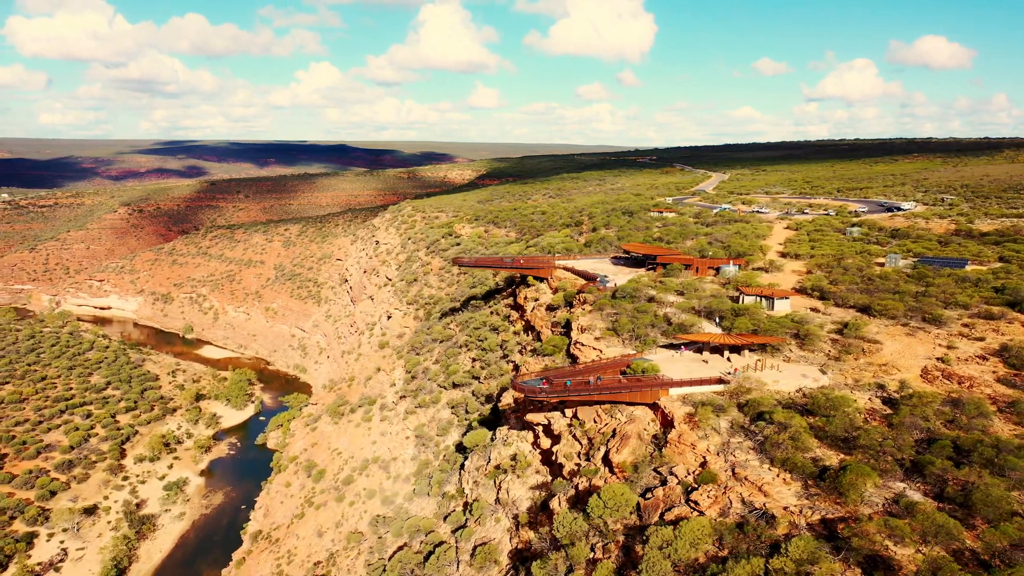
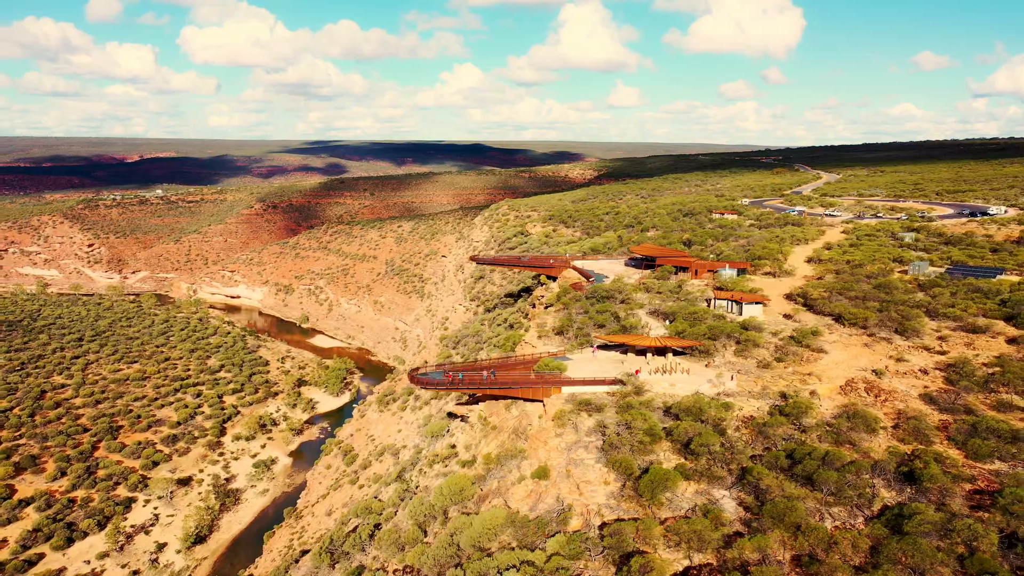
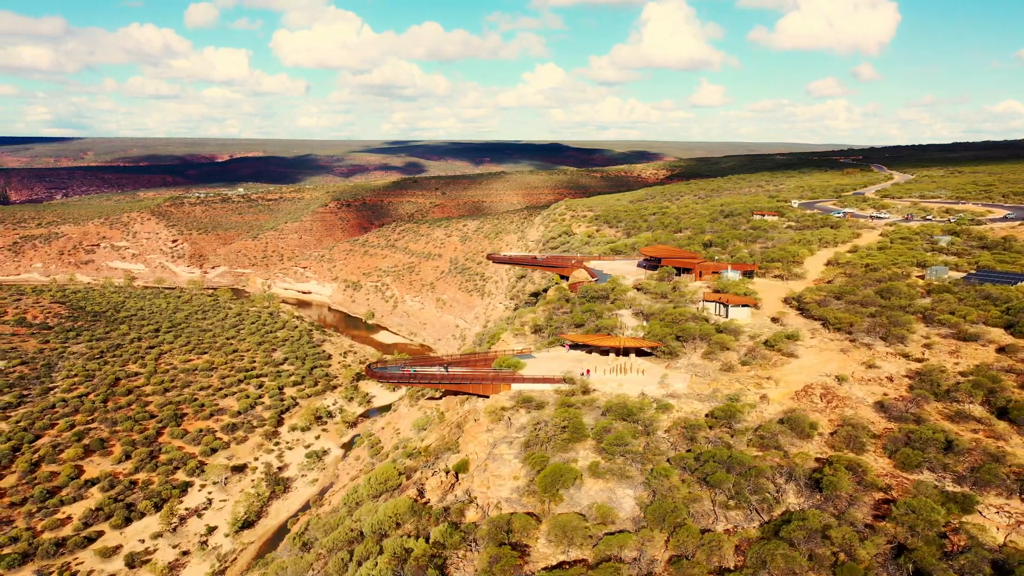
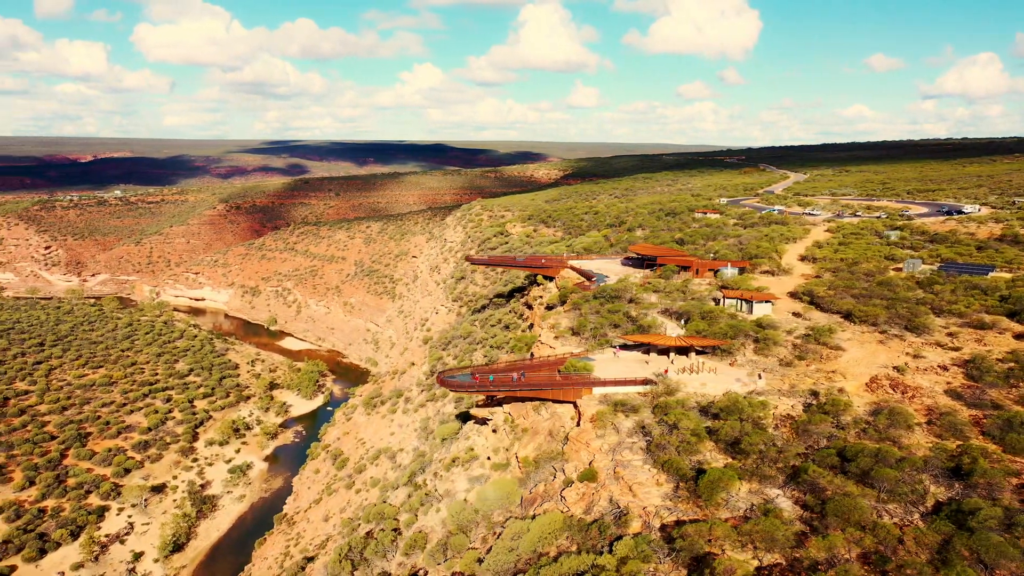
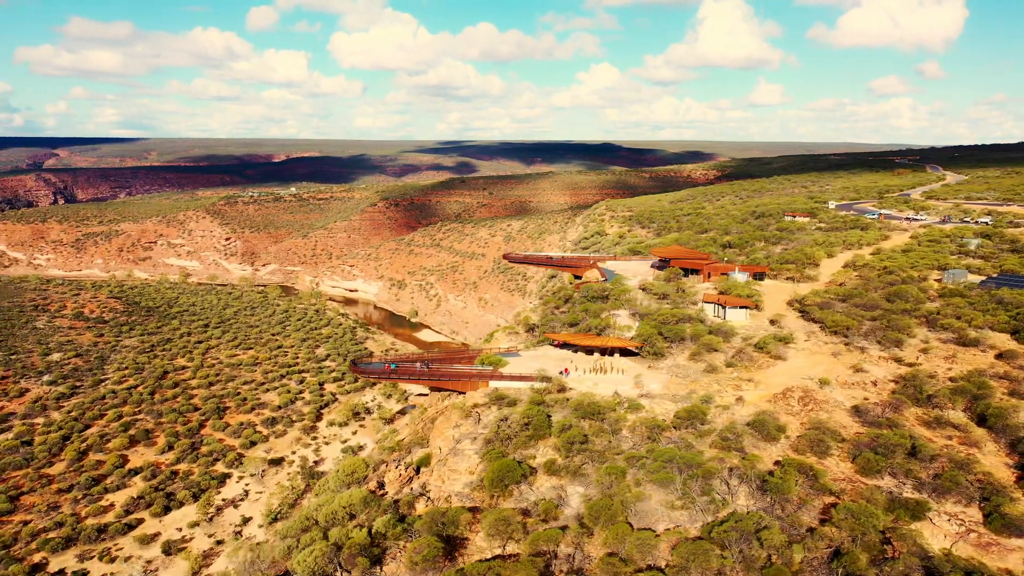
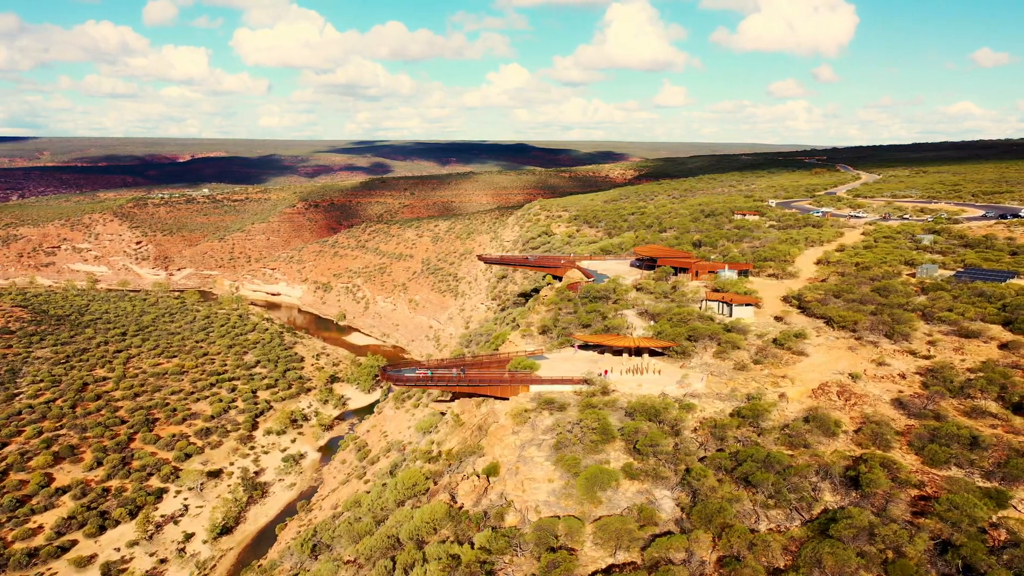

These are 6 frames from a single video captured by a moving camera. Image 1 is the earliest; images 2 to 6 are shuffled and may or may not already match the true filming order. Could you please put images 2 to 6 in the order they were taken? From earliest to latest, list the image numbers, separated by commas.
4, 2, 6, 3, 5
